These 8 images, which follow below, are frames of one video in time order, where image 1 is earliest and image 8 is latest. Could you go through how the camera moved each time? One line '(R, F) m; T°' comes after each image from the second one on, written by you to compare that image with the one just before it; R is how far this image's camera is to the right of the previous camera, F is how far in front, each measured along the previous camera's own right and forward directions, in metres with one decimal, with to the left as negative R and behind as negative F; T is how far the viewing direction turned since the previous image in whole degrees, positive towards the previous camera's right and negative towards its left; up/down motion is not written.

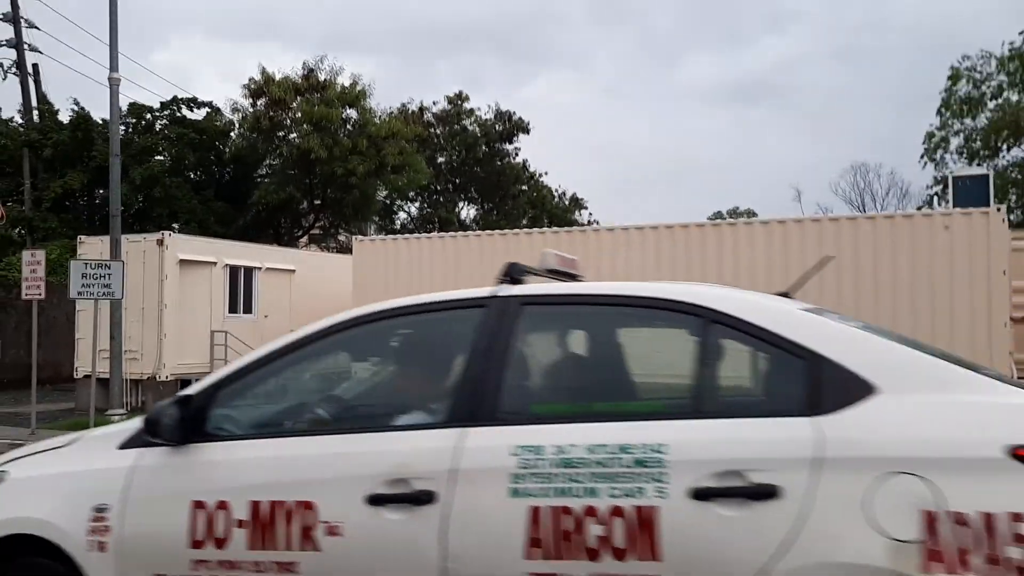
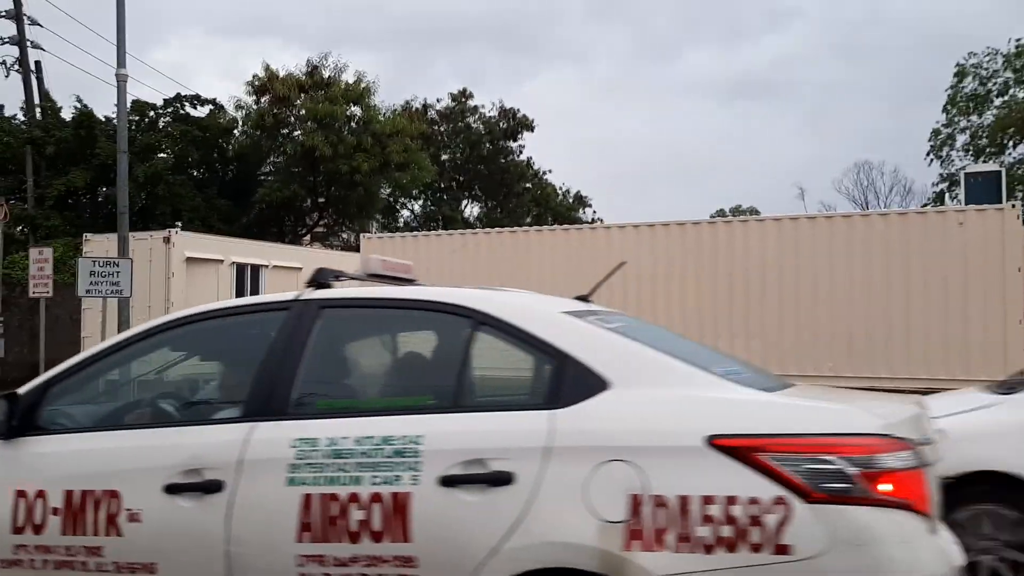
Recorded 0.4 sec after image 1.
(-0.1, +0.1) m; 0°
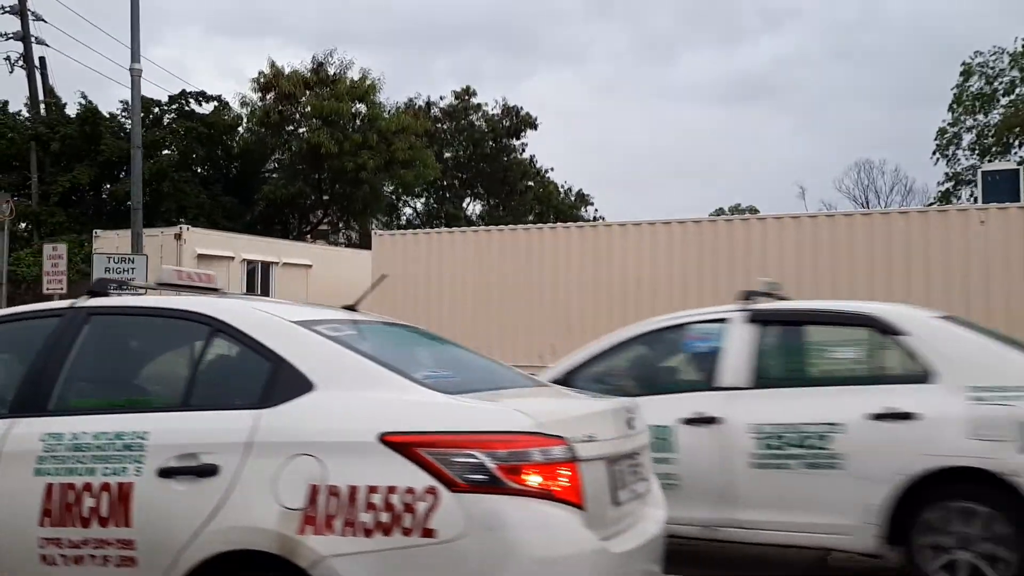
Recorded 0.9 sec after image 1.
(-0.3, +0.1) m; 0°
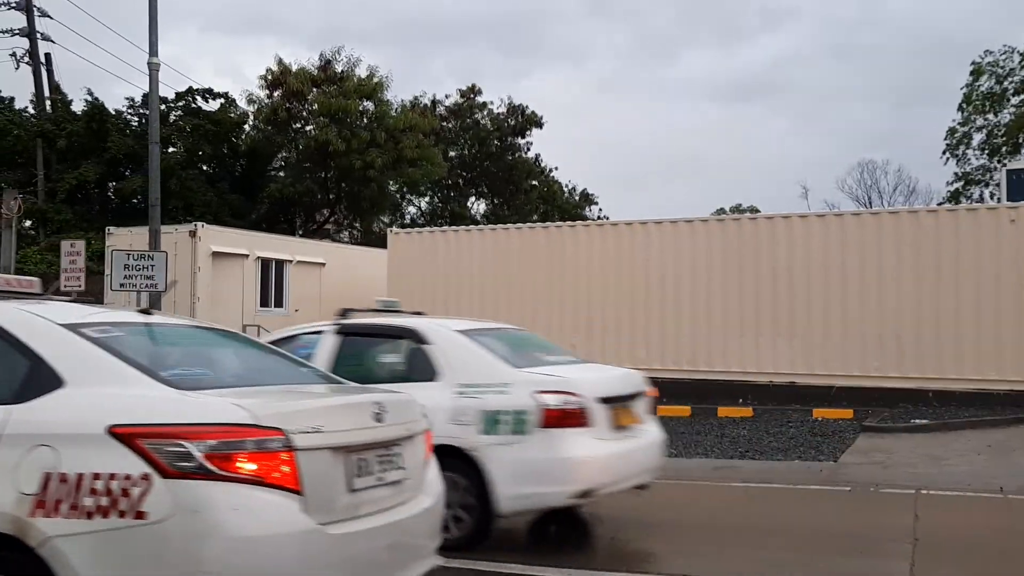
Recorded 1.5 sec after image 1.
(-0.4, +0.2) m; 0°
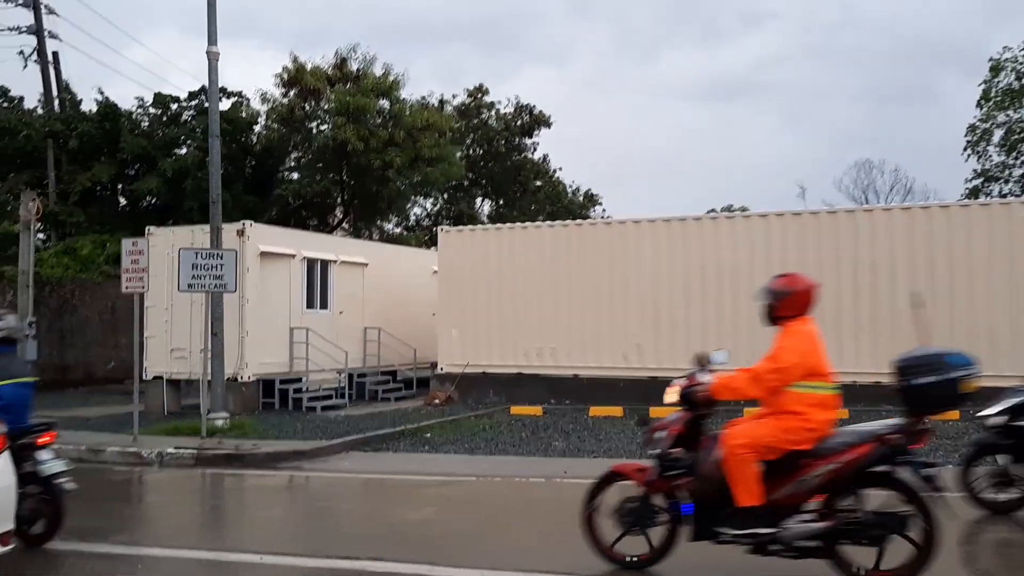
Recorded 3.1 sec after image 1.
(-1.3, +0.6) m; +1°
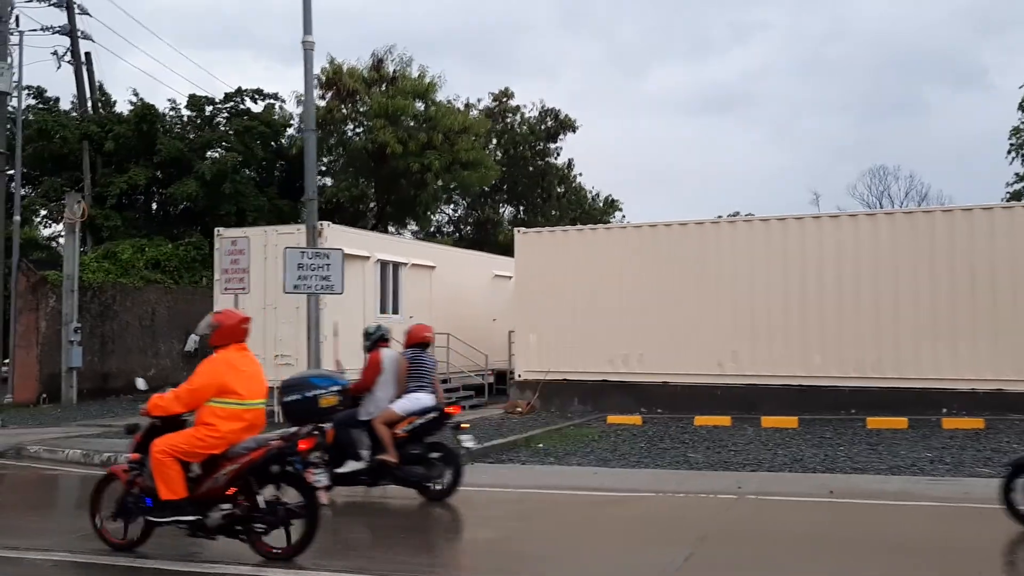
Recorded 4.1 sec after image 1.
(-1.5, +0.6) m; 0°
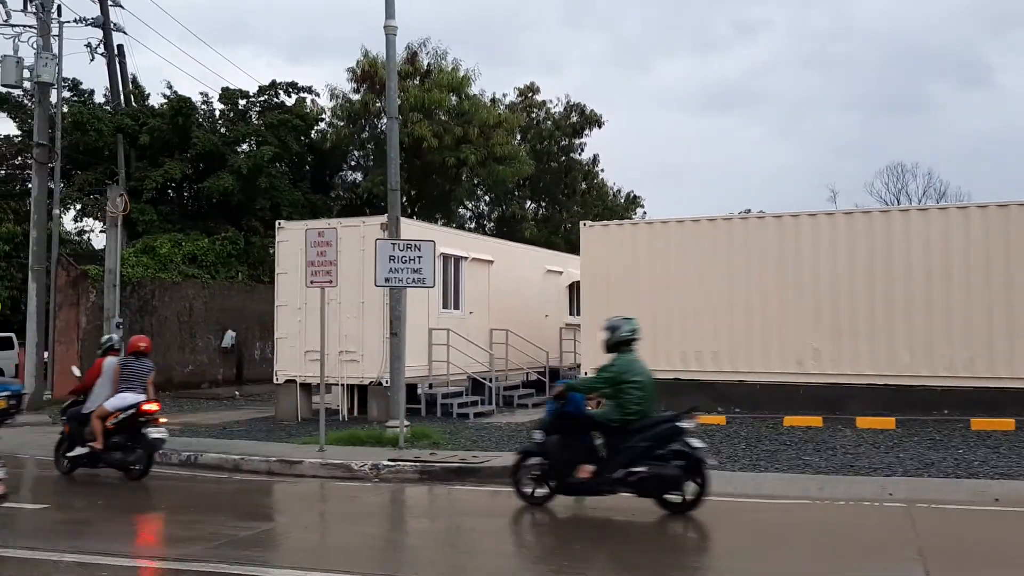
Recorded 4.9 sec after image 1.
(-1.1, +0.4) m; 0°
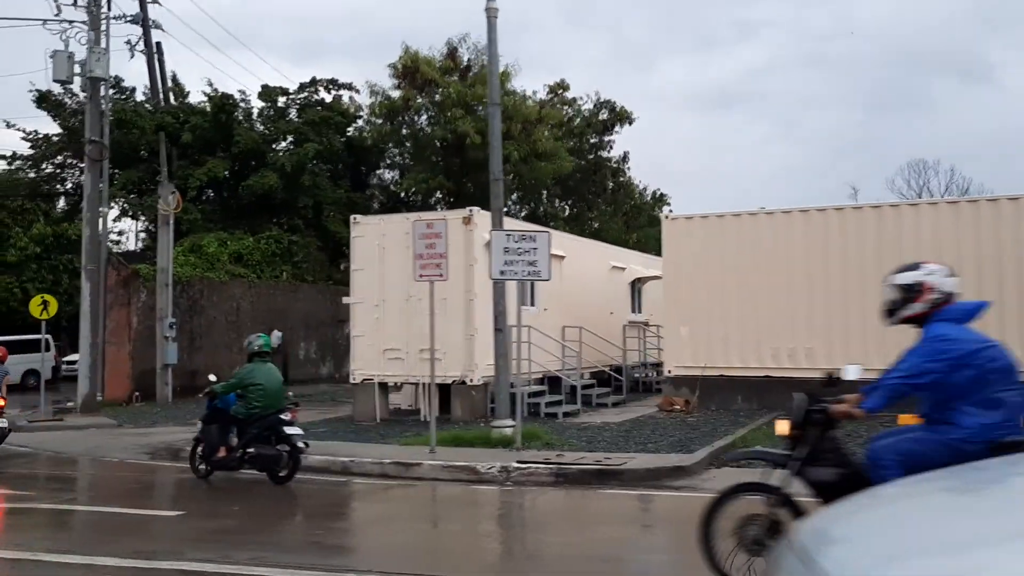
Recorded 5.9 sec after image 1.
(-1.3, +0.5) m; 0°
